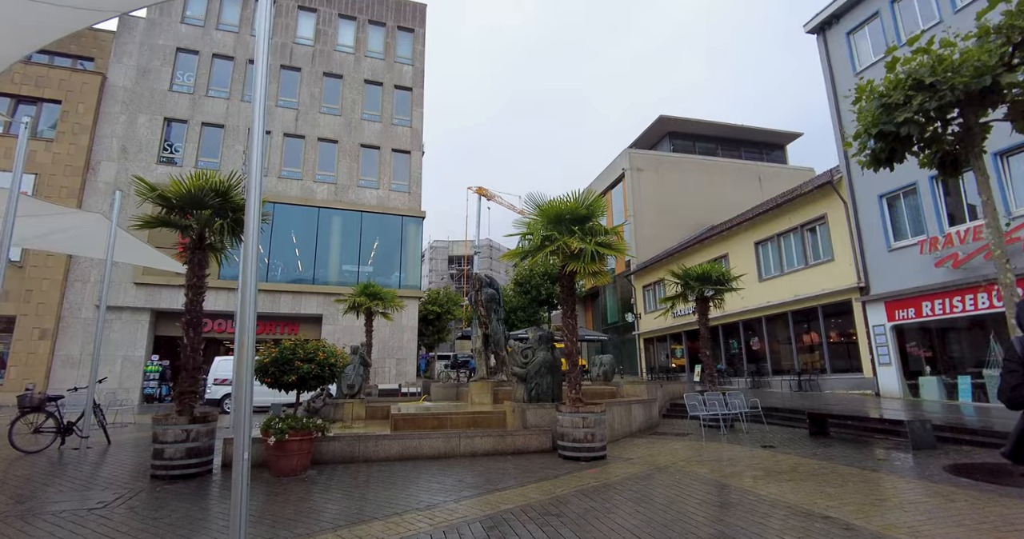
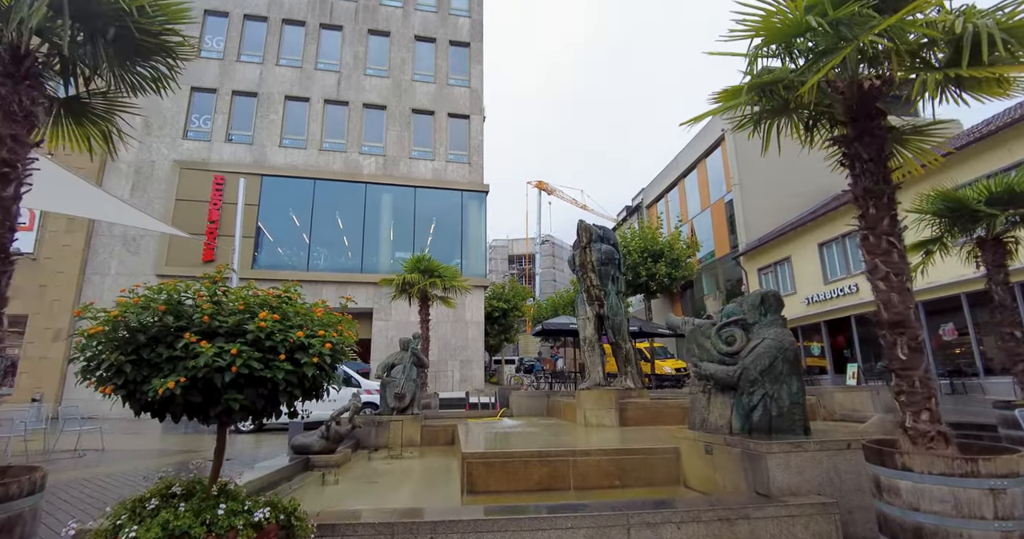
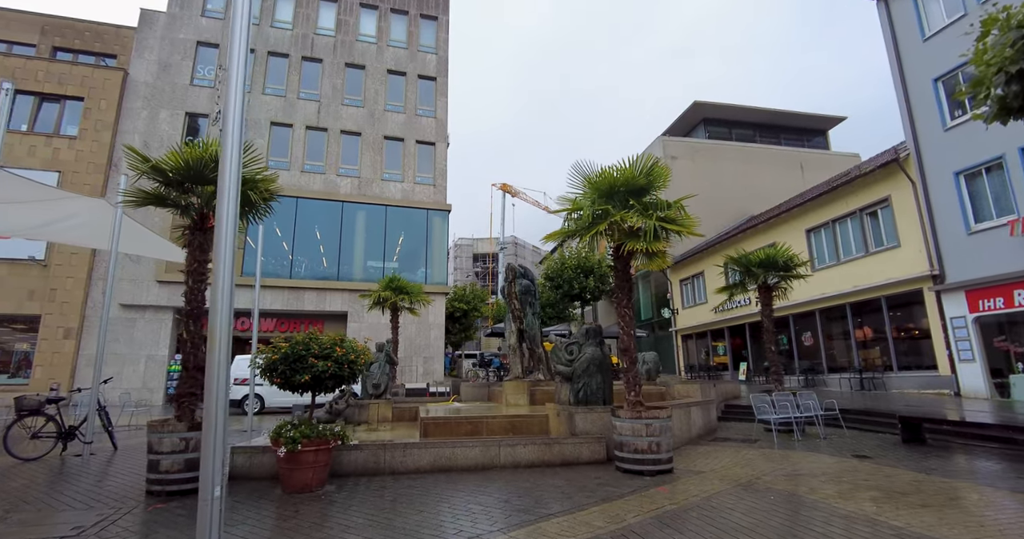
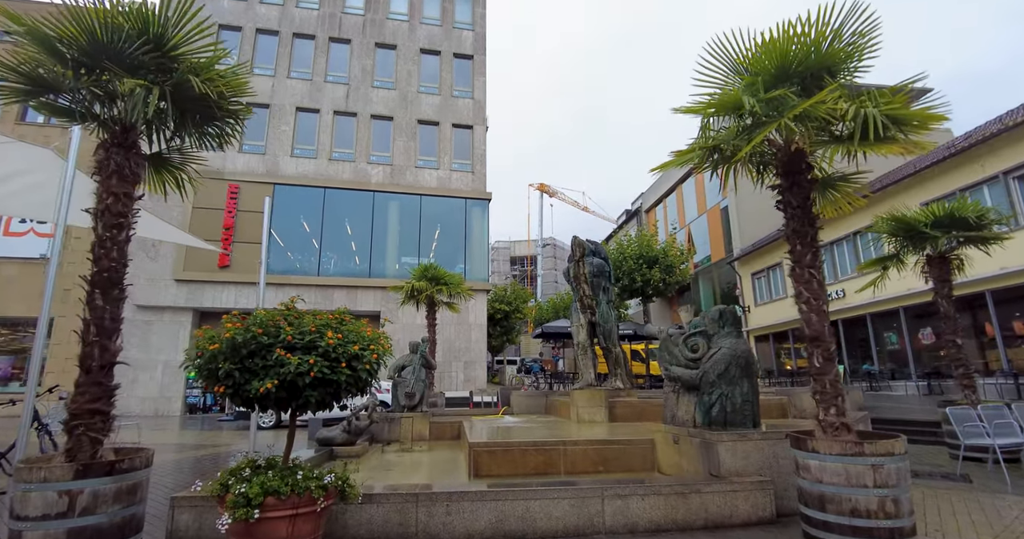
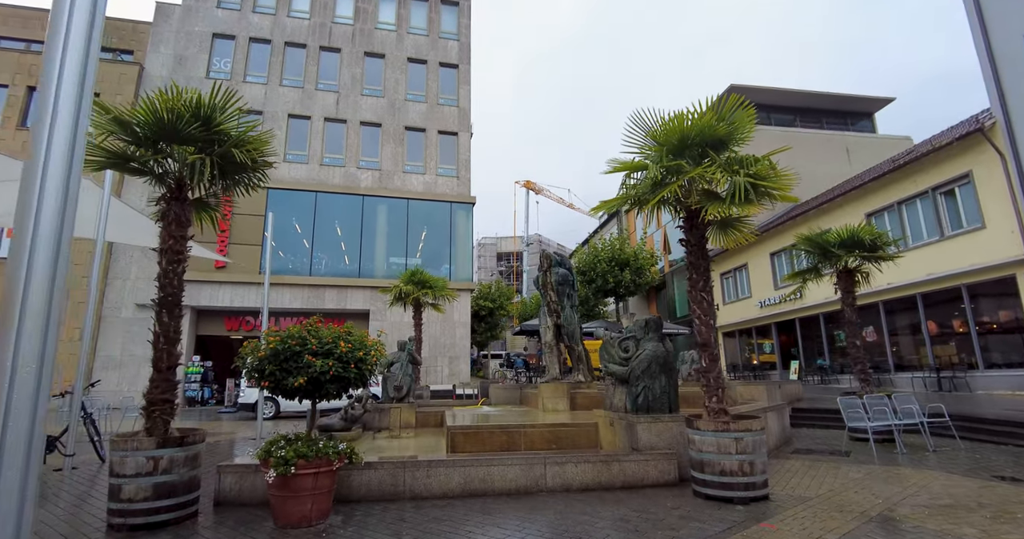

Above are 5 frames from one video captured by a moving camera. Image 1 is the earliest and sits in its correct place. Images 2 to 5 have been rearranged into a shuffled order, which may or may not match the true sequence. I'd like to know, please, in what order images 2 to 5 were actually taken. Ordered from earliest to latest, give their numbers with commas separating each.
3, 5, 4, 2
